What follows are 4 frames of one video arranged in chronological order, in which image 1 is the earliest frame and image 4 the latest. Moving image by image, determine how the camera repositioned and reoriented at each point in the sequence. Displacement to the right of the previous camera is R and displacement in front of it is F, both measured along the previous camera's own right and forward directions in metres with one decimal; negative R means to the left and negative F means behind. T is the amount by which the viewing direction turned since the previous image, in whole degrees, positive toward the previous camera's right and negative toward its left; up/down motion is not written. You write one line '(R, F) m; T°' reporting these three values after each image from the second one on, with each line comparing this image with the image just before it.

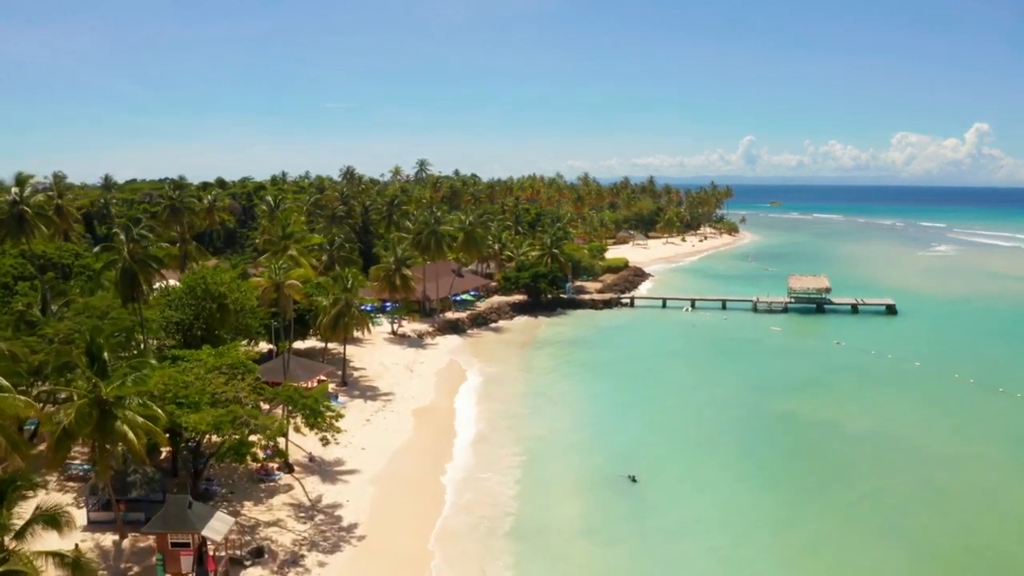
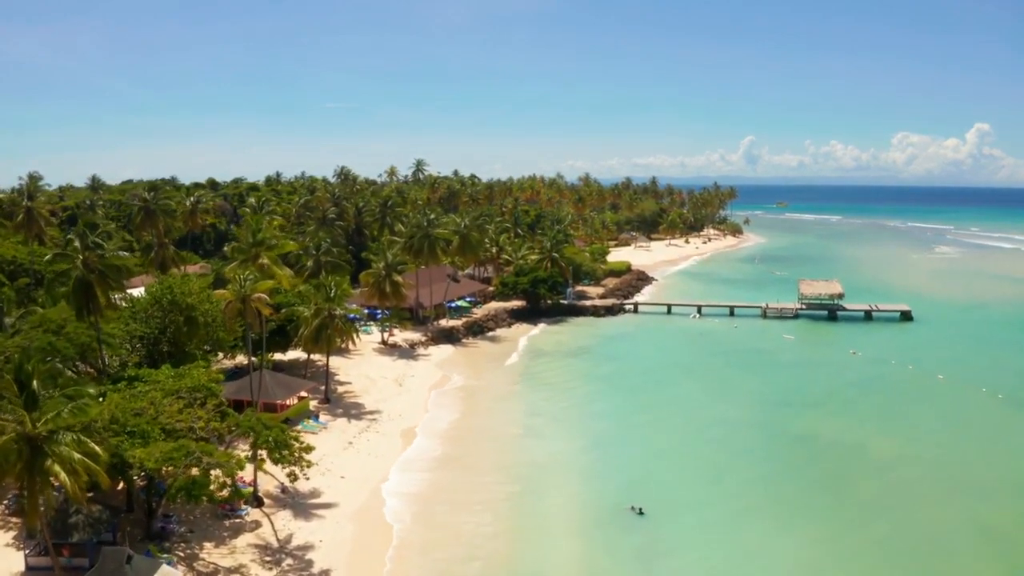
(+0.2, +2.7) m; 0°
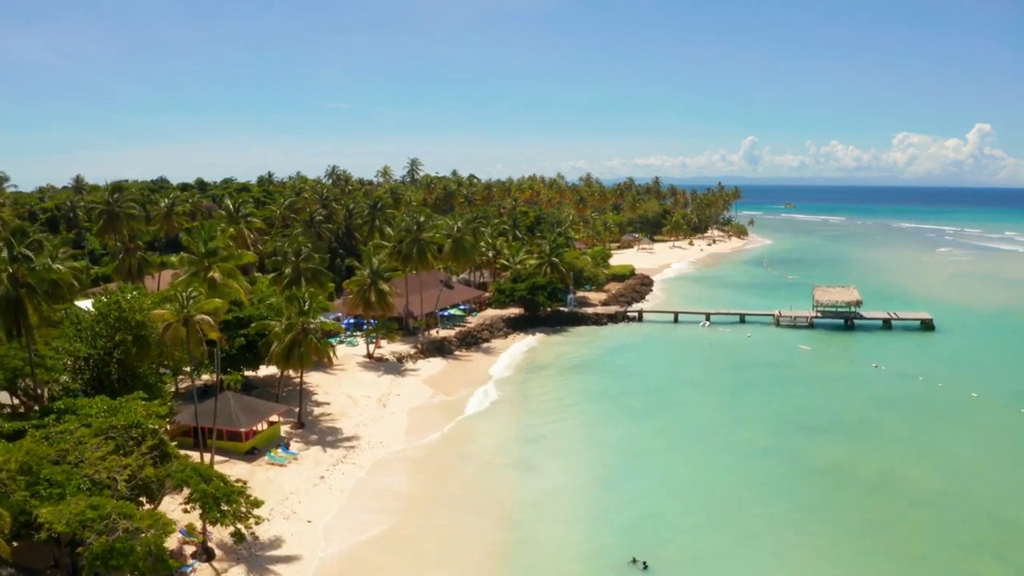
(+0.3, +3.4) m; 0°
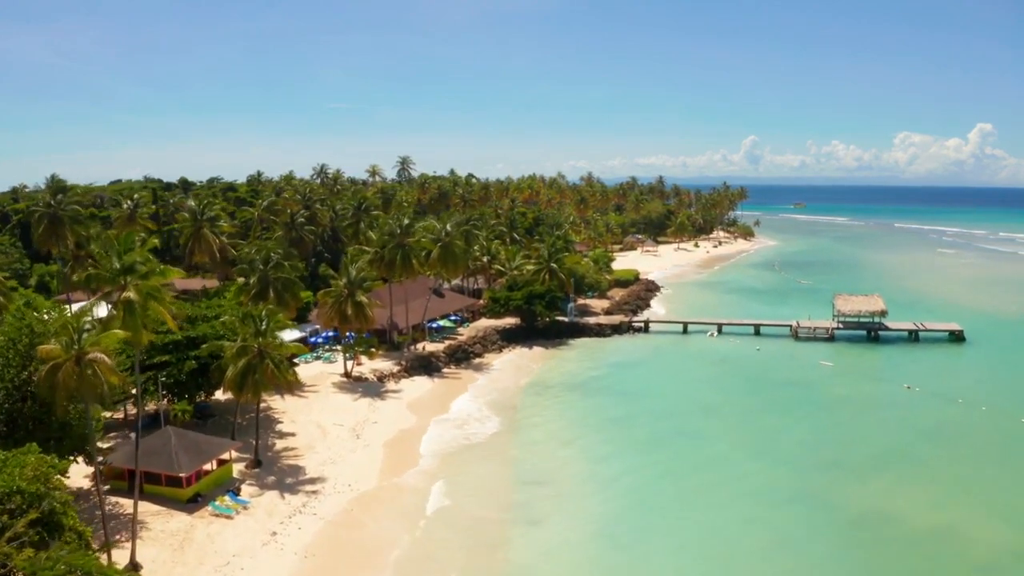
(+0.4, +4.2) m; 0°
